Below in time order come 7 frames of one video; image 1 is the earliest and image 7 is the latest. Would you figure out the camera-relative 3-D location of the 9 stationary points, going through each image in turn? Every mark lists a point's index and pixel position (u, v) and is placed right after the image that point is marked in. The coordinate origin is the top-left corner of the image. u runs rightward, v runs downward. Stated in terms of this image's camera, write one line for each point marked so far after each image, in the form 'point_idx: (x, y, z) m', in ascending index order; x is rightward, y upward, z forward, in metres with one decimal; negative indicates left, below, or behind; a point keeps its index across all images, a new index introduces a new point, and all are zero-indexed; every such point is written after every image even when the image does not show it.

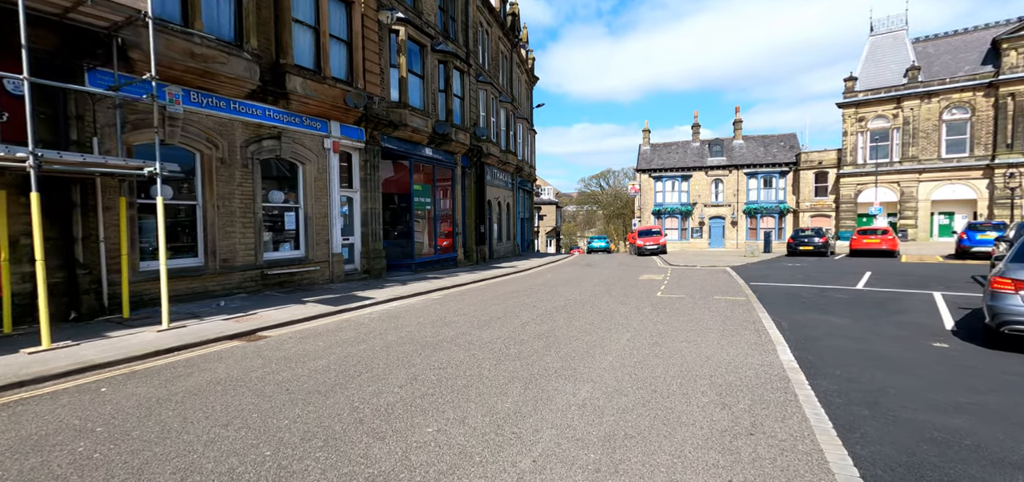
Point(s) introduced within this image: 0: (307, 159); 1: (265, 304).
0: (-5.0, +2.0, +11.8) m
1: (-5.0, -1.3, +9.5) m
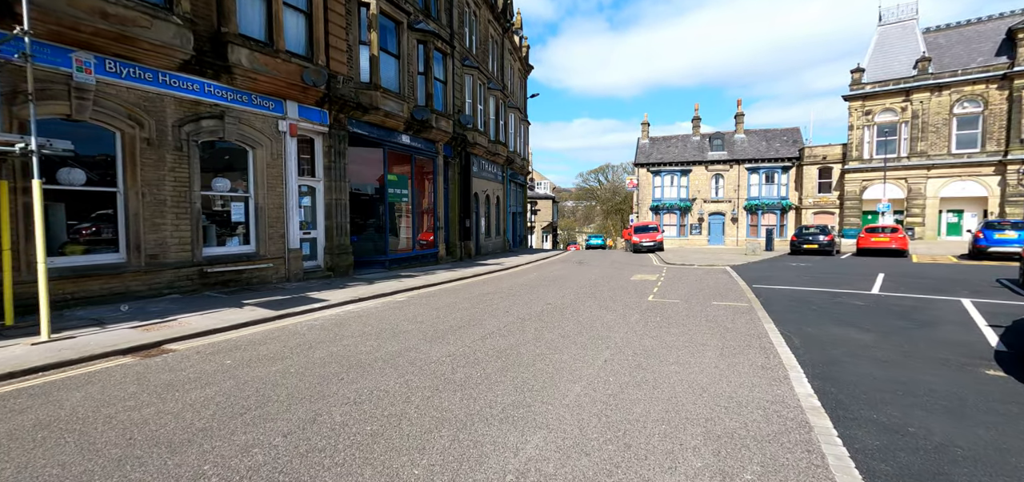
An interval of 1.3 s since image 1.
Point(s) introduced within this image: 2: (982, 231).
0: (-5.5, +2.1, +10.5) m
1: (-5.5, -1.1, +8.3) m
2: (+18.6, +0.4, +19.0) m
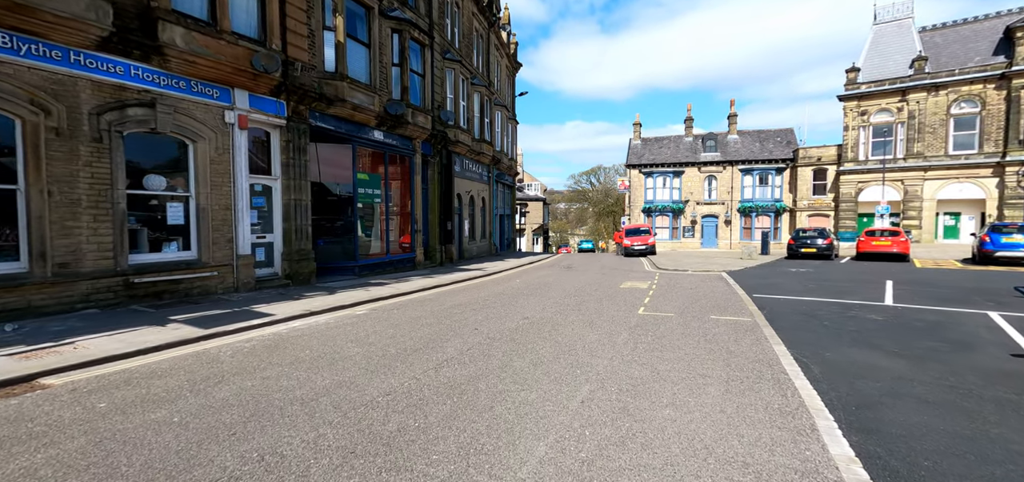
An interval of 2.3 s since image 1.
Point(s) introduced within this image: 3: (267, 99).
0: (-6.0, +2.0, +9.3) m
1: (-6.0, -1.2, +7.1) m
2: (+18.0, +0.3, +18.2) m
3: (-5.4, +3.1, +10.5) m
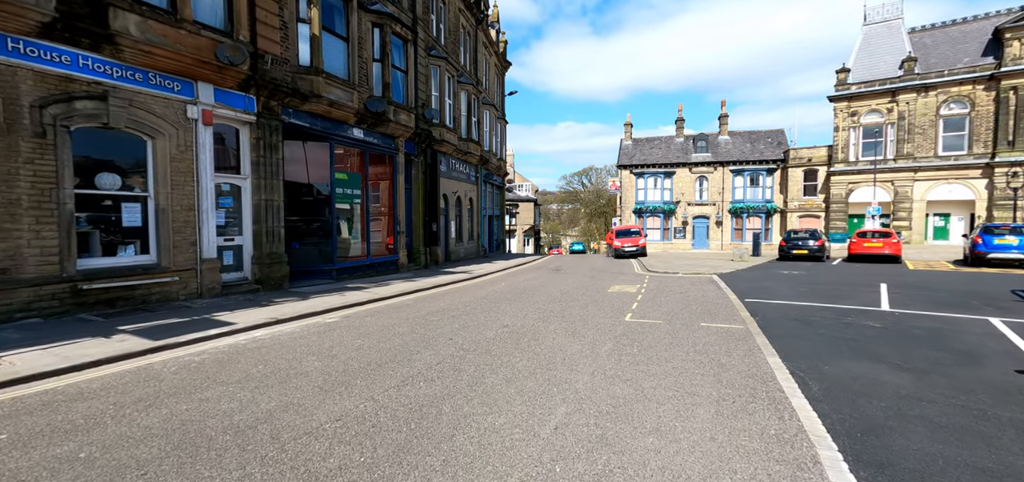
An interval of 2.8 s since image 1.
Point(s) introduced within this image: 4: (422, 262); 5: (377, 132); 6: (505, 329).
0: (-6.4, +2.0, +8.7) m
1: (-6.3, -1.3, +6.5) m
2: (+17.5, +0.2, +17.9) m
3: (-5.8, +3.1, +10.0) m
4: (-3.4, -0.8, +17.9) m
5: (-4.2, +3.4, +15.0) m
6: (-0.1, -1.4, +7.5) m
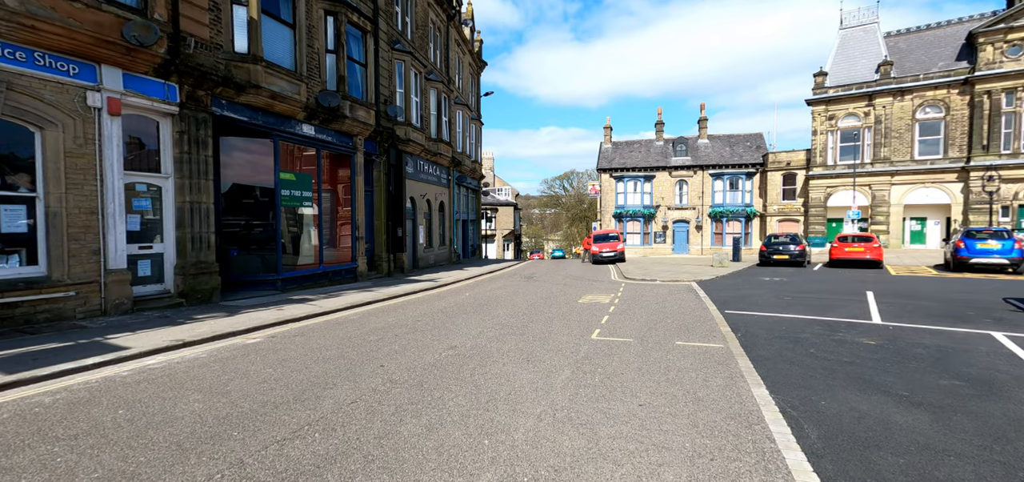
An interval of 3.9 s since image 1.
0: (-7.2, +1.8, +7.4) m
1: (-7.0, -1.4, +5.2) m
2: (+16.4, 0.0, +17.5) m
3: (-6.6, +2.9, +8.7) m
4: (-4.5, -1.0, +16.8) m
5: (-5.2, +3.2, +13.8) m
6: (-0.8, -1.5, +6.4) m
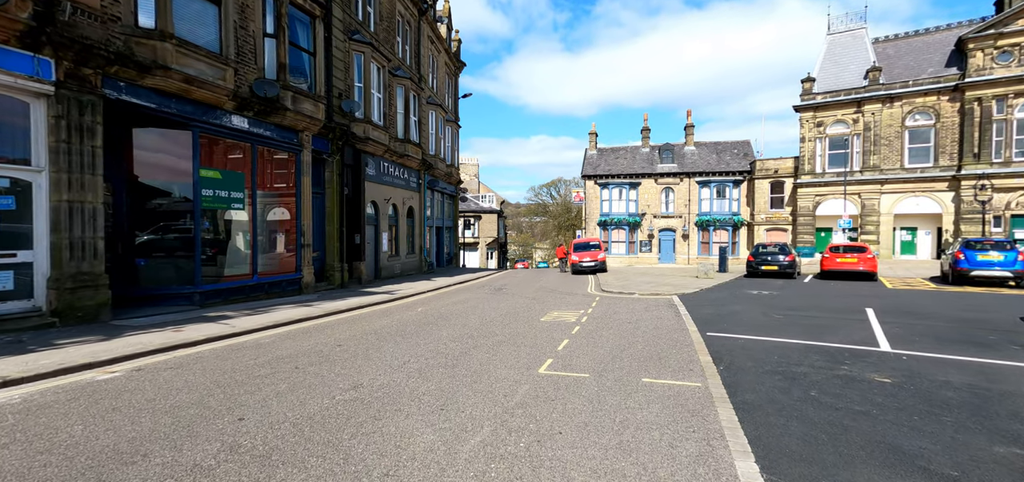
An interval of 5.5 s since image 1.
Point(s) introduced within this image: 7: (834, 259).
0: (-8.0, +1.8, +5.8) m
1: (-7.8, -1.4, +3.5) m
2: (+15.3, -0.3, +16.4) m
3: (-7.5, +2.8, +7.2) m
4: (-5.5, -1.2, +15.2) m
5: (-6.2, +3.0, +12.3) m
6: (-1.7, -1.6, +4.9) m
7: (+12.8, -0.7, +19.1) m
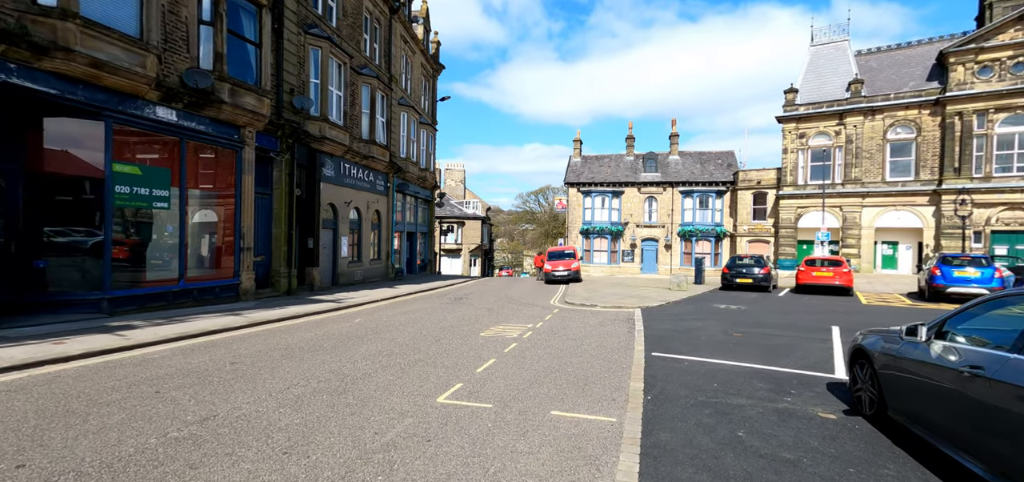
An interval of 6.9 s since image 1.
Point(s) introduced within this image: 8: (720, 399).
0: (-9.1, +1.8, +4.9) m
1: (-8.9, -1.3, +2.6) m
2: (+14.0, -0.8, +15.8) m
3: (-8.5, +2.9, +6.3) m
4: (-6.8, -1.4, +14.3) m
5: (-7.3, +3.0, +11.4) m
6: (-2.8, -1.6, +4.1) m
7: (+11.5, -1.2, +18.5) m
8: (+2.2, -1.7, +5.2) m
